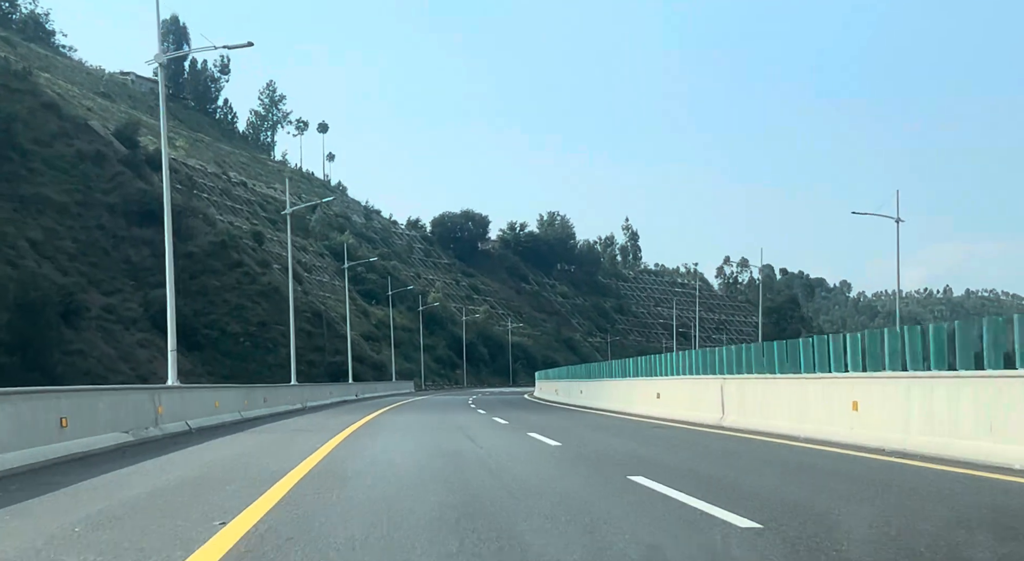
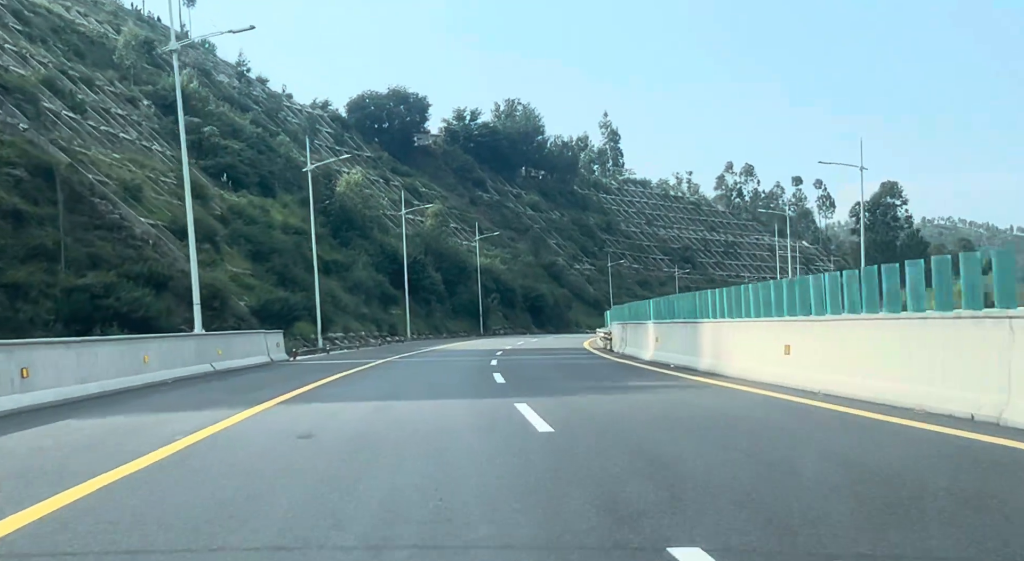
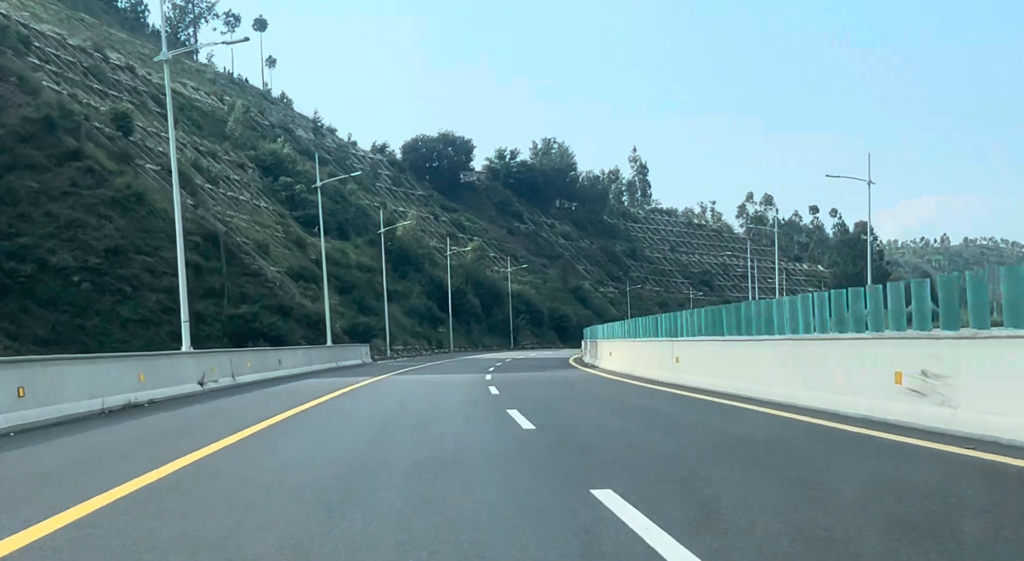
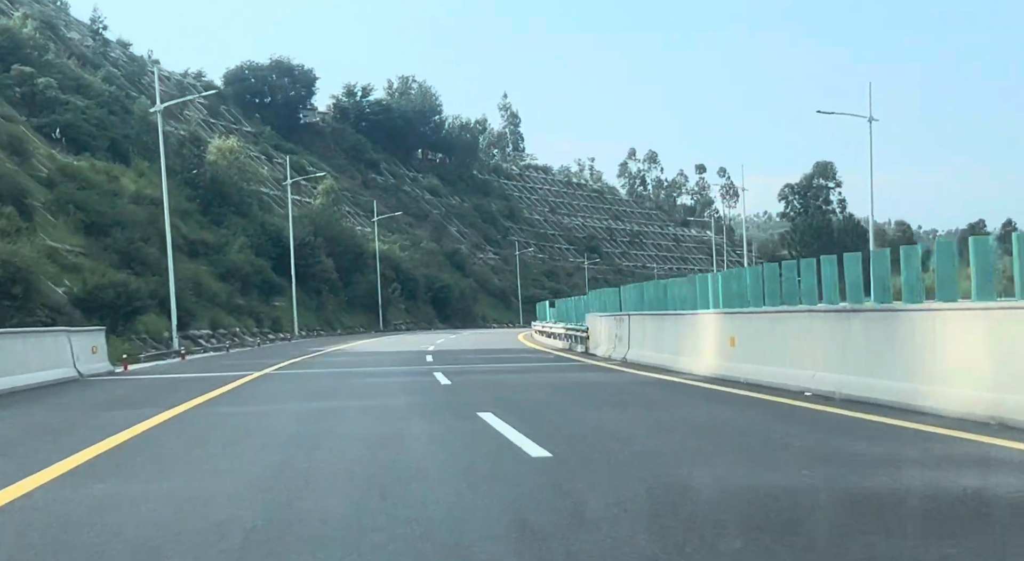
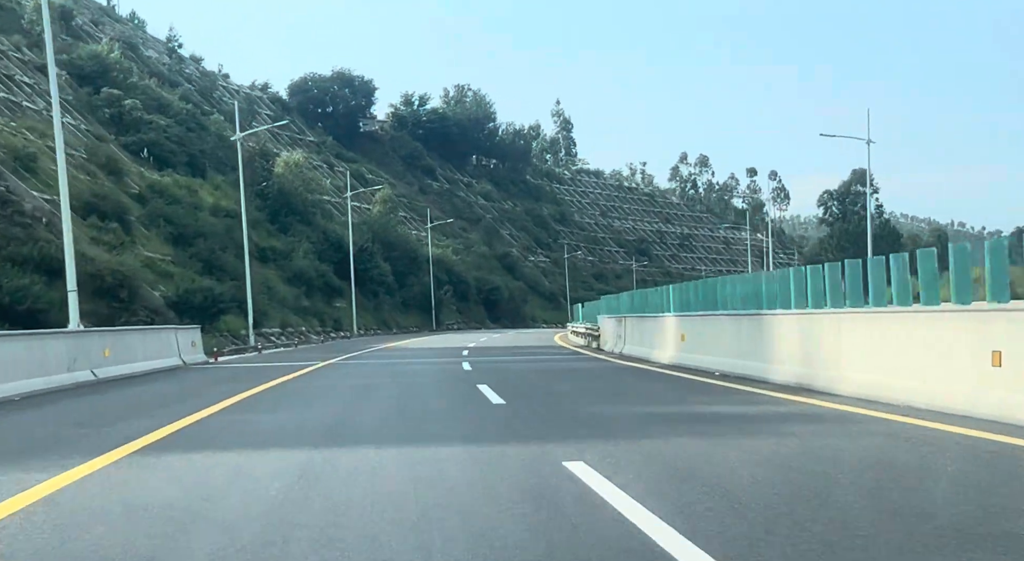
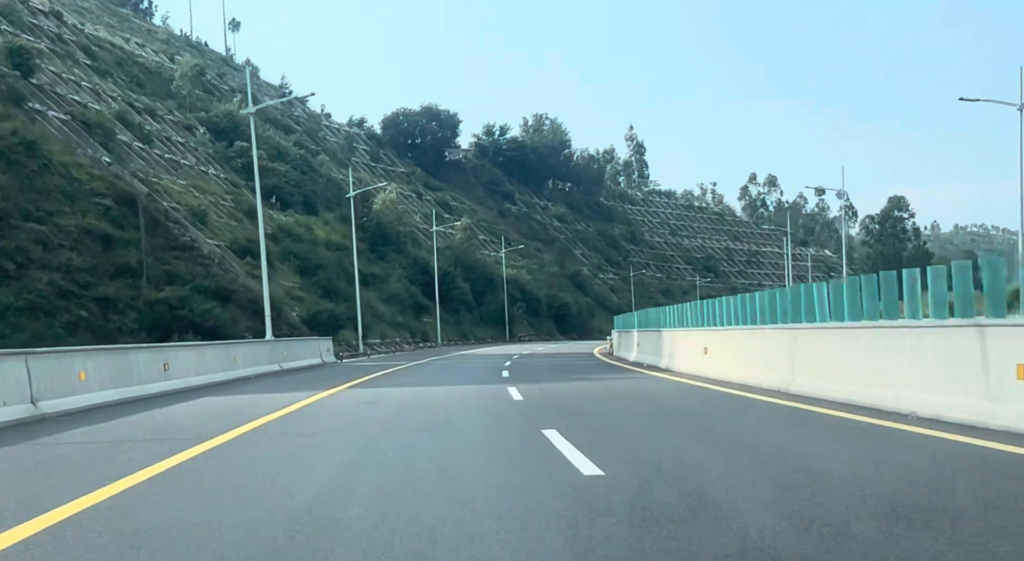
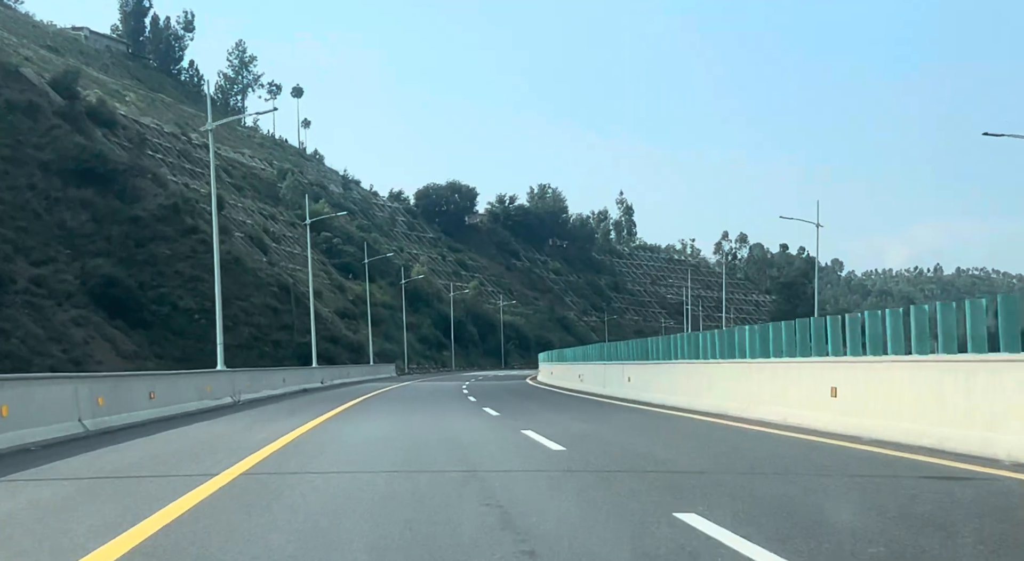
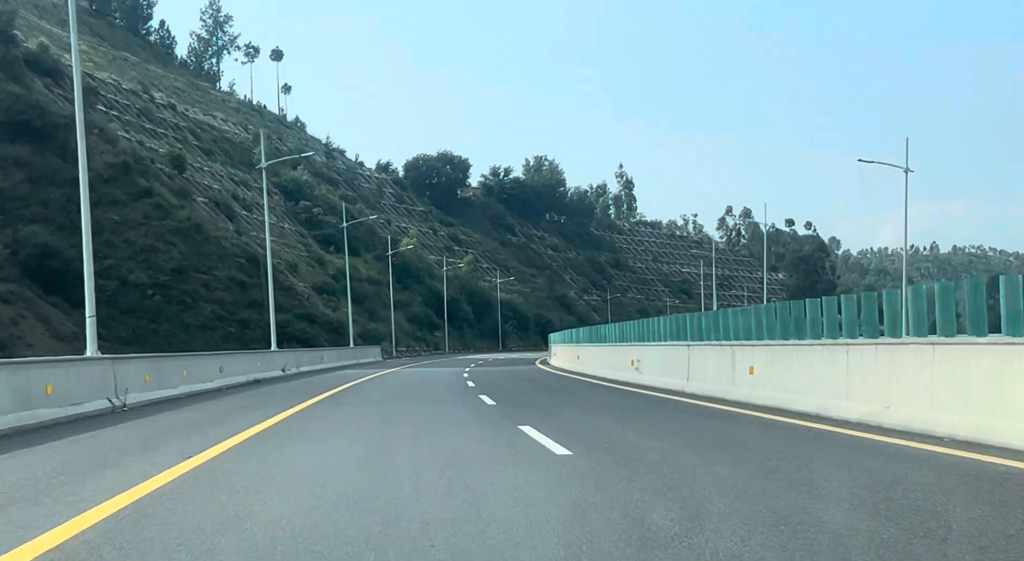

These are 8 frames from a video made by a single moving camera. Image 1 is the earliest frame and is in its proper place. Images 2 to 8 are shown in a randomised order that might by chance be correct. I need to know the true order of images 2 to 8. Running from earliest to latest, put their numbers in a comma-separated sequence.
7, 8, 3, 6, 2, 5, 4
